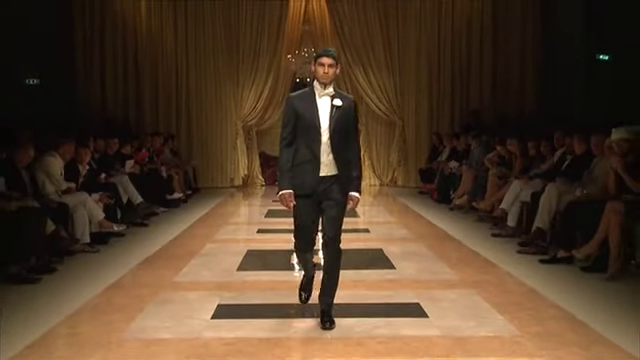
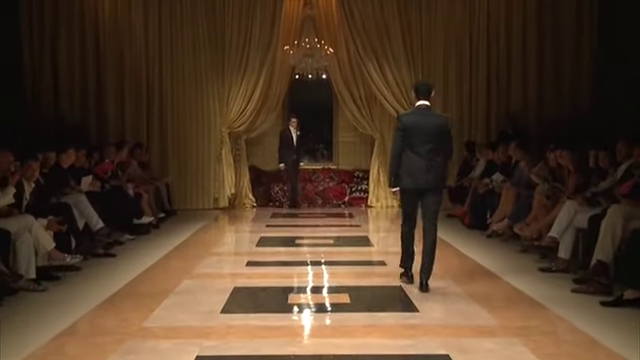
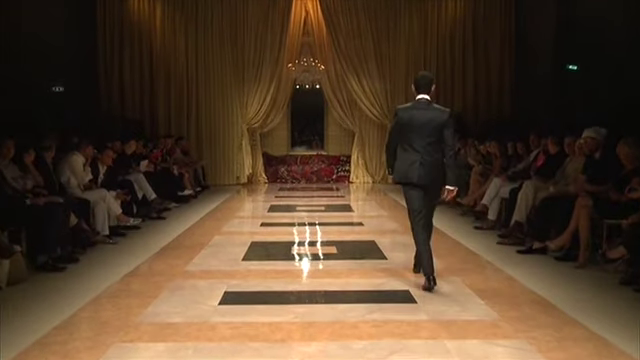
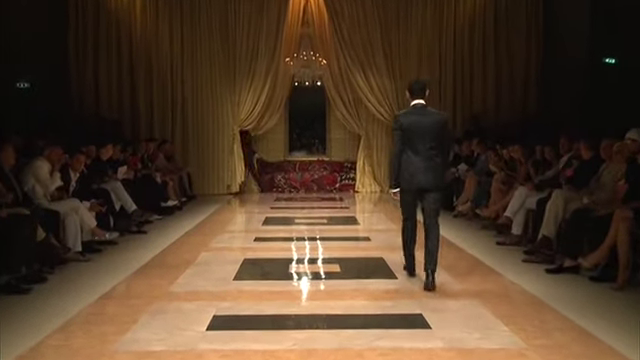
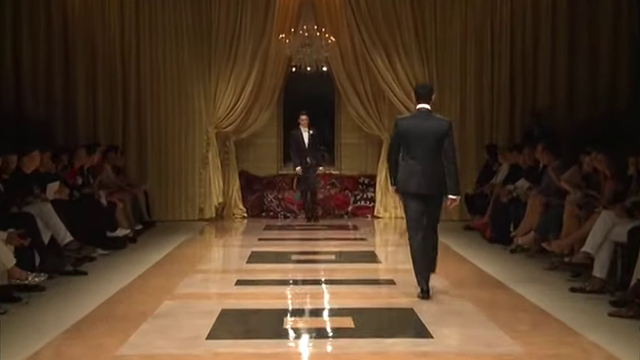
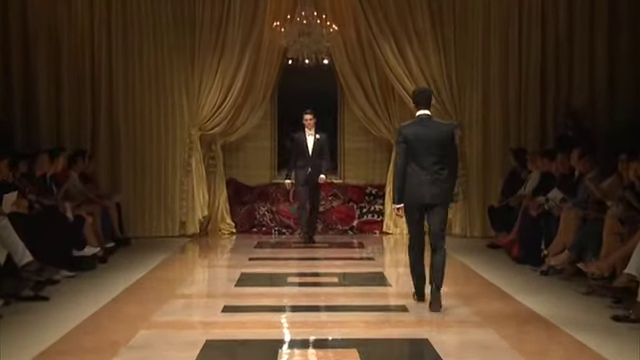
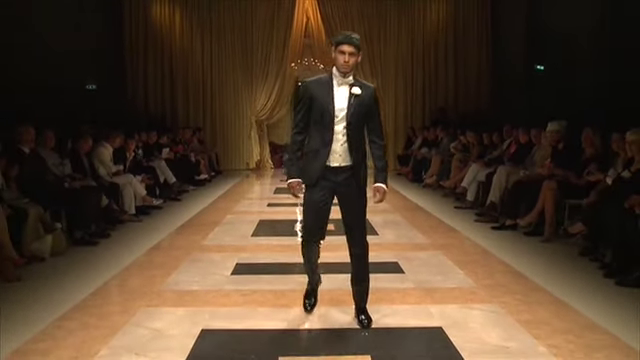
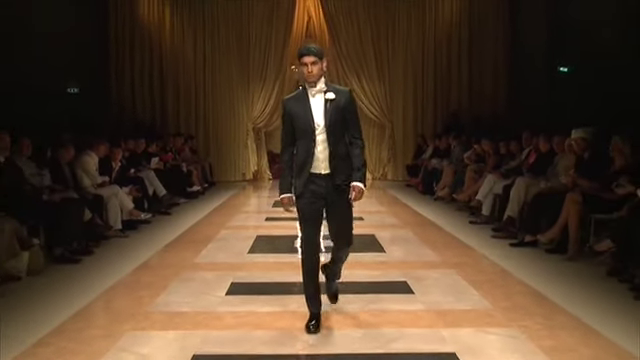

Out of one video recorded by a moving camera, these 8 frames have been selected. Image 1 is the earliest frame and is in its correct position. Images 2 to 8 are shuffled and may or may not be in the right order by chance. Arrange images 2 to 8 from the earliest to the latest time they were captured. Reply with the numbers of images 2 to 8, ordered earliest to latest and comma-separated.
8, 7, 3, 4, 2, 5, 6
